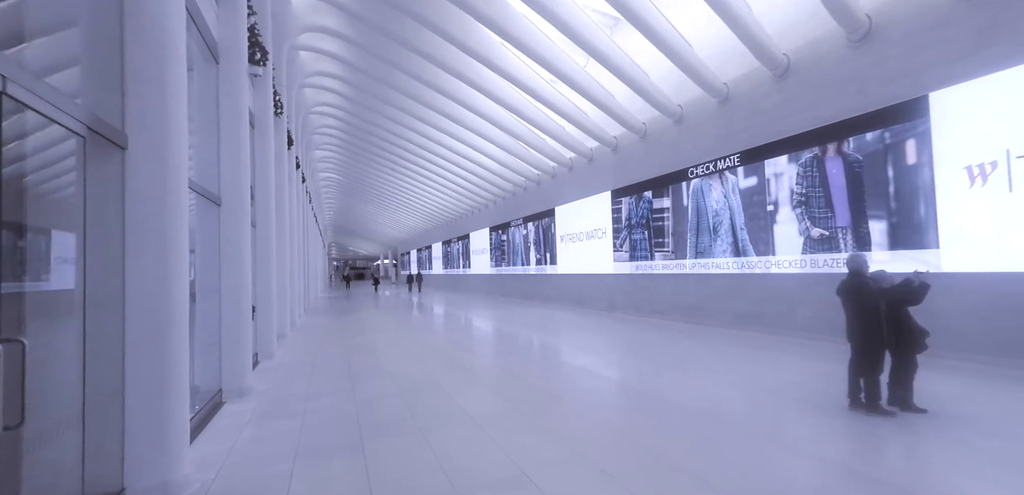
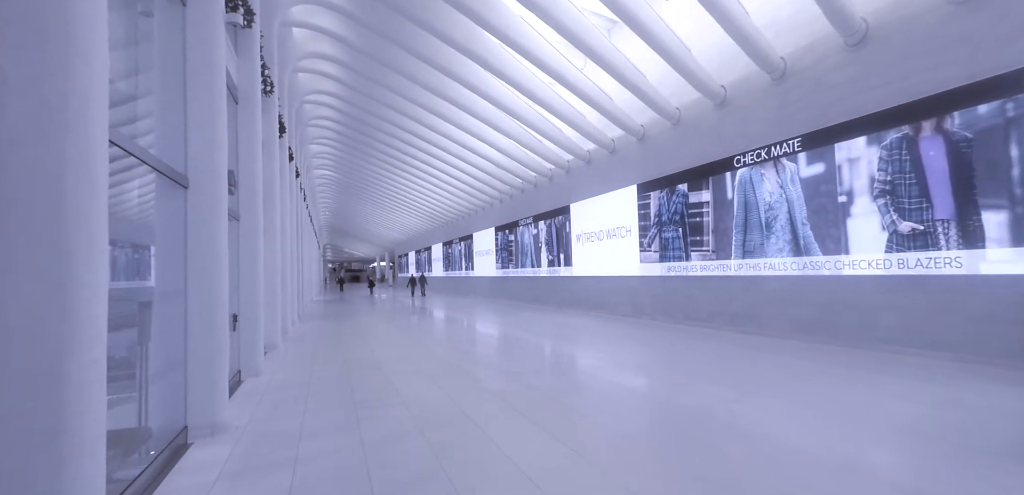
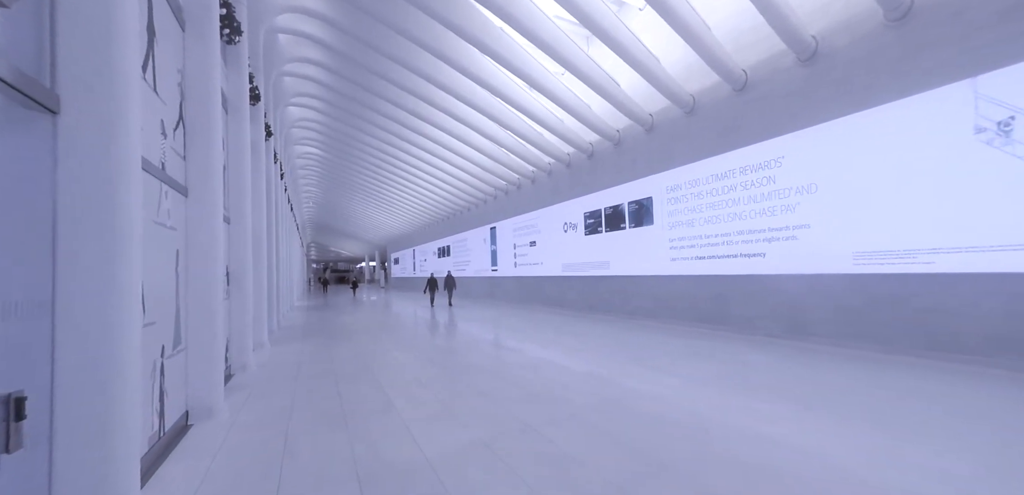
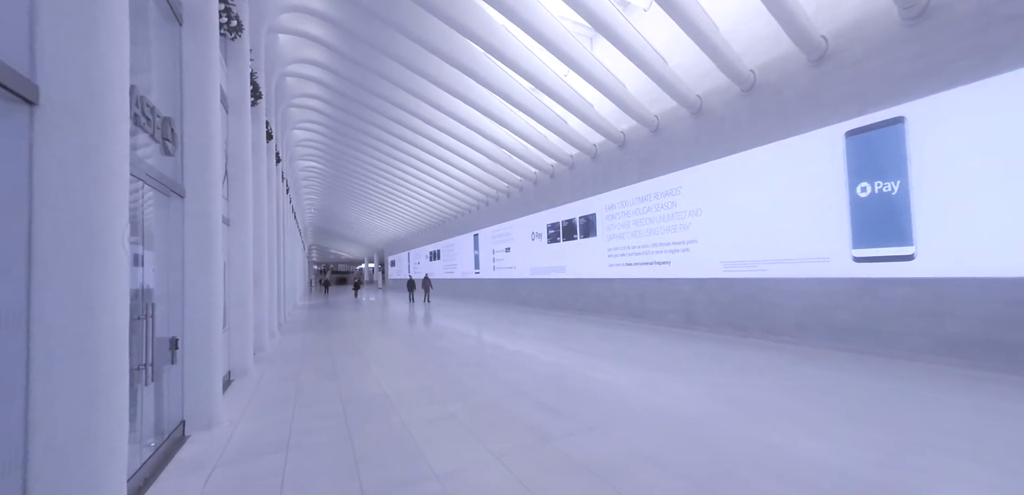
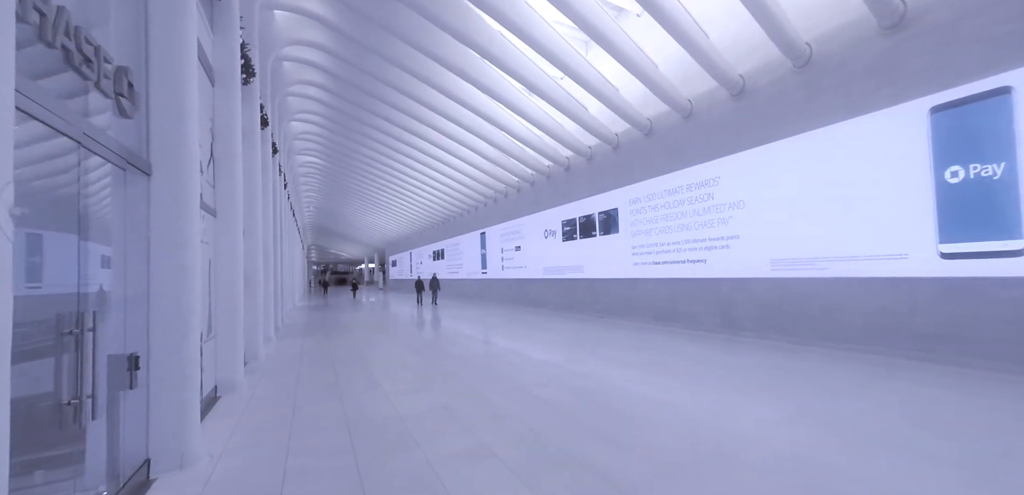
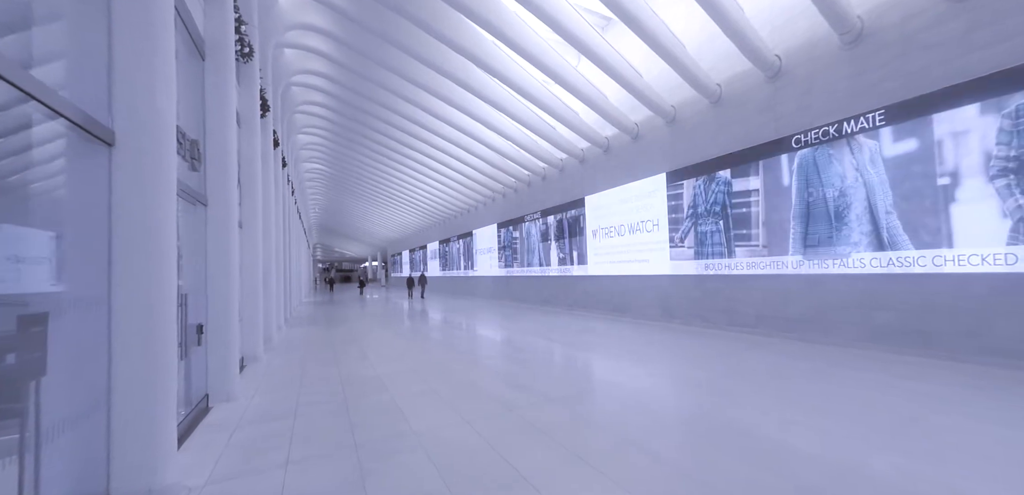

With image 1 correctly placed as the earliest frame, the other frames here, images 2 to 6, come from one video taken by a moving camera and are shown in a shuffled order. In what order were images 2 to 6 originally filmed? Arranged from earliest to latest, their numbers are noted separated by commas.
2, 6, 4, 5, 3
